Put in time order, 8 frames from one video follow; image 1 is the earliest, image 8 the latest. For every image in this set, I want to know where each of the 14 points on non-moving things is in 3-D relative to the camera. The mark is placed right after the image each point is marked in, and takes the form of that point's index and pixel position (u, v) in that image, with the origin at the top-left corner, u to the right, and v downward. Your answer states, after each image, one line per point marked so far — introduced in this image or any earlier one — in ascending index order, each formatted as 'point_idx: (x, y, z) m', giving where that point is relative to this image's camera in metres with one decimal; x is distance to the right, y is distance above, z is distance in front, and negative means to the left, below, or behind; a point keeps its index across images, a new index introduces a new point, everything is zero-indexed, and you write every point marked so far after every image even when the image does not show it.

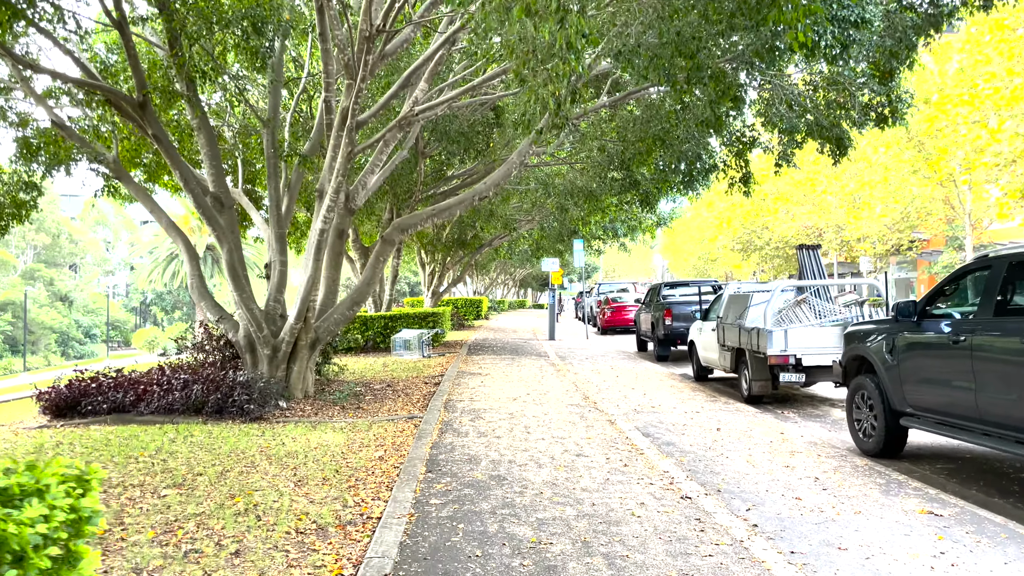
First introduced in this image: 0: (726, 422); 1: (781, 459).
0: (+2.1, -1.3, +8.1) m
1: (+2.1, -1.3, +6.4) m
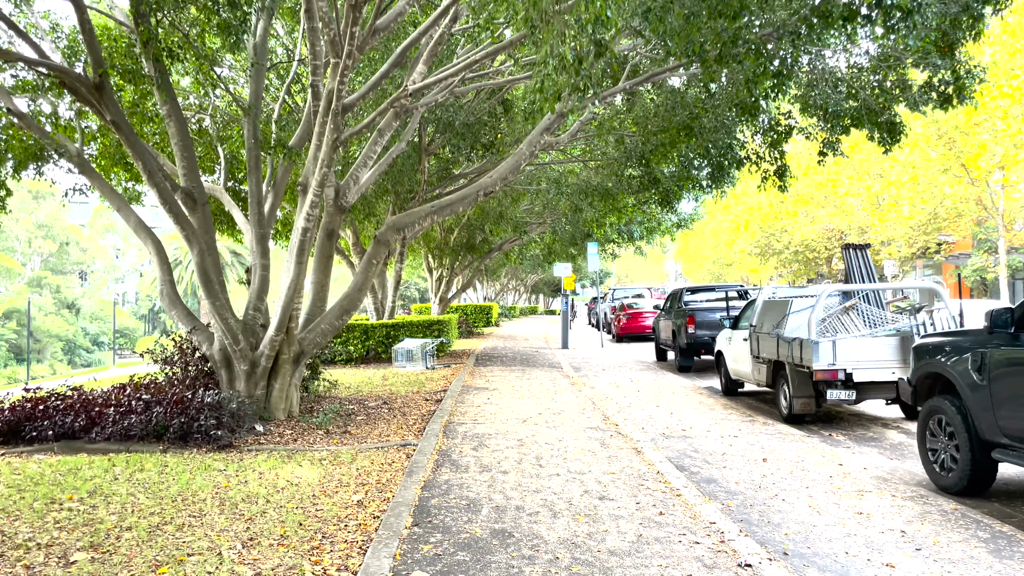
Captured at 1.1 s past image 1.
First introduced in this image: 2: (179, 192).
0: (+2.2, -1.4, +7.0) m
1: (+2.1, -1.4, +5.2) m
2: (-3.4, +1.0, +8.4) m
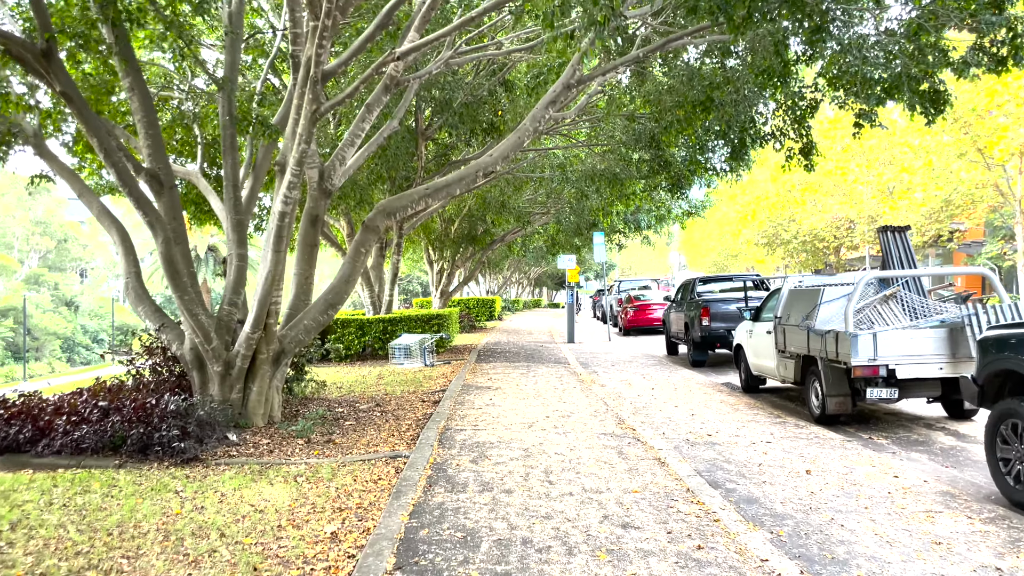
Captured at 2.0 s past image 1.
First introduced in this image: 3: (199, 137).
0: (+2.2, -1.3, +6.1) m
1: (+2.2, -1.3, +4.4) m
2: (-3.4, +1.0, +7.6) m
3: (-3.8, +1.9, +10.2) m
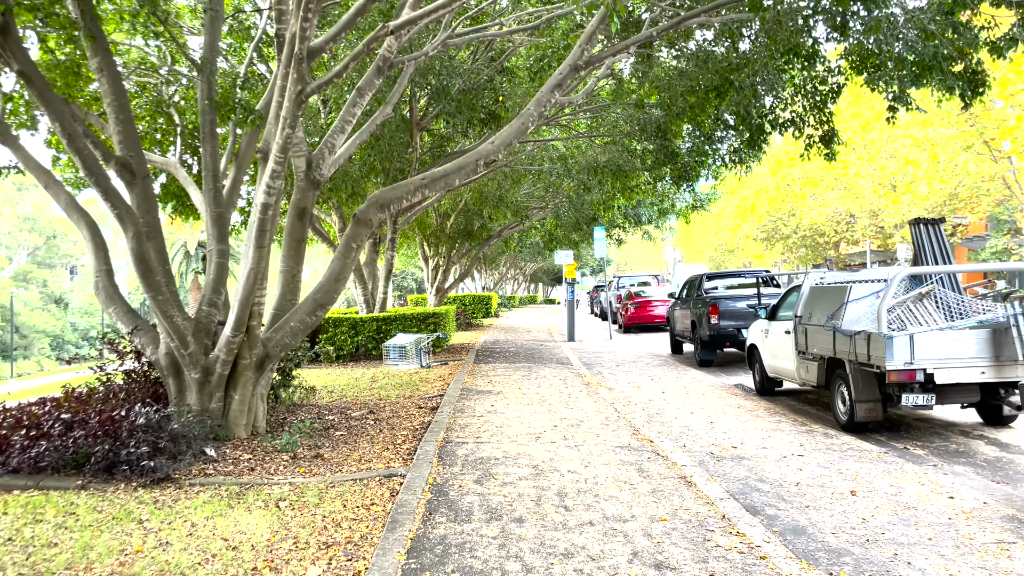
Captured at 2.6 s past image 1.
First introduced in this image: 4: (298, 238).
0: (+2.3, -1.3, +5.5) m
1: (+2.2, -1.3, +3.8) m
2: (-3.3, +1.0, +6.9) m
3: (-3.8, +1.9, +9.5) m
4: (-2.0, +0.5, +7.8) m
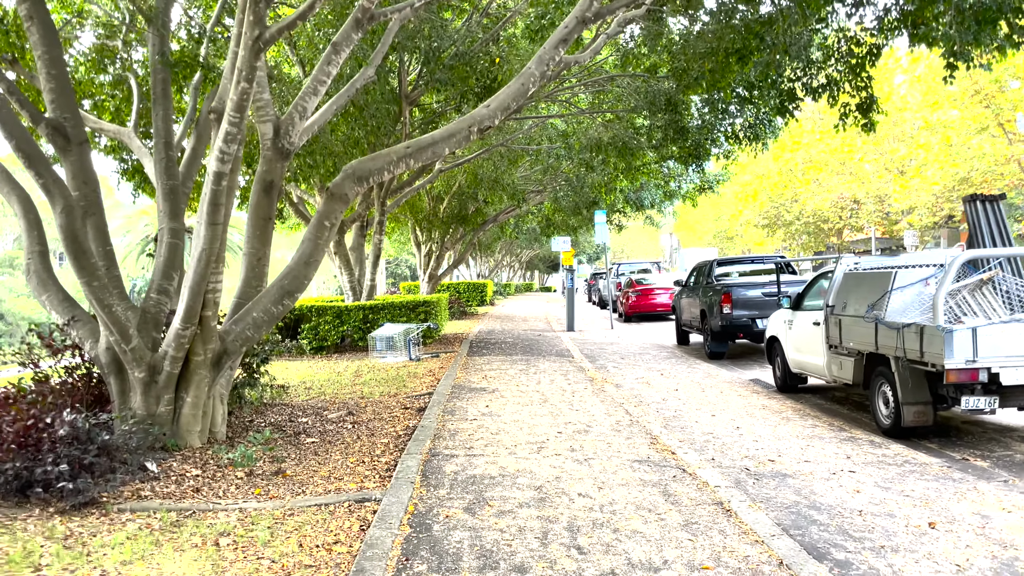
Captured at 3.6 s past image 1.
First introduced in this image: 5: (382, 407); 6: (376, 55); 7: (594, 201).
0: (+2.3, -1.2, +4.6) m
1: (+2.2, -1.2, +2.8) m
2: (-3.3, +1.2, +5.9) m
3: (-3.8, +2.0, +8.5) m
4: (-2.0, +0.6, +6.8) m
5: (-1.2, -1.1, +7.9) m
6: (-1.3, +2.3, +8.2) m
7: (+2.0, +2.1, +19.7) m
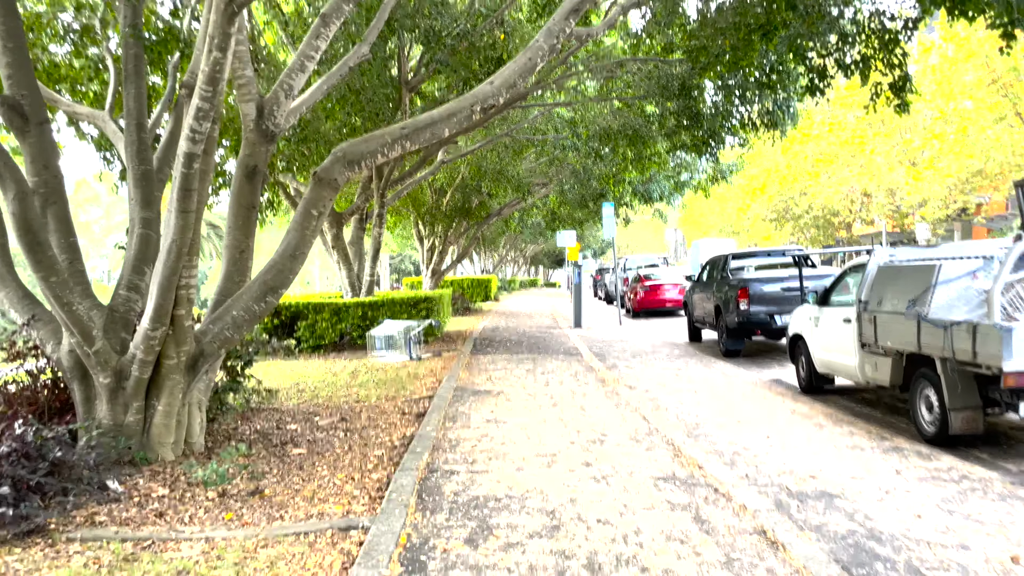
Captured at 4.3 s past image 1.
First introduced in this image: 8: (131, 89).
0: (+2.3, -1.1, +3.9) m
1: (+2.3, -1.2, +2.2) m
2: (-3.3, +1.2, +5.3) m
3: (-3.8, +2.1, +7.9) m
4: (-2.0, +0.6, +6.2) m
5: (-1.2, -1.1, +7.3) m
6: (-1.3, +2.3, +7.6) m
7: (+2.1, +2.2, +19.1) m
8: (-2.8, +1.5, +6.1) m
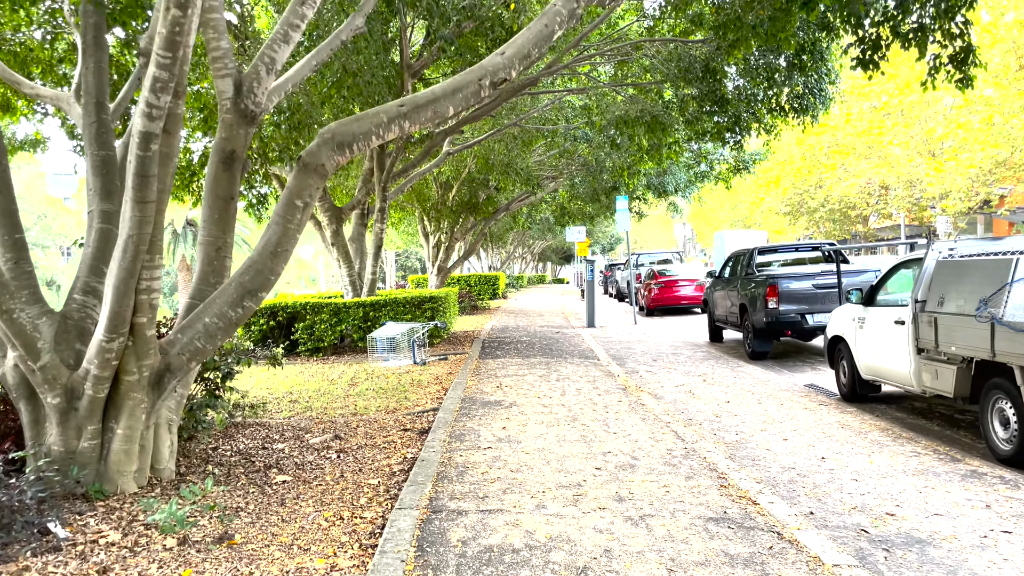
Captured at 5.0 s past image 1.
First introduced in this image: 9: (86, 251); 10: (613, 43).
0: (+2.4, -1.1, +3.1) m
1: (+2.3, -1.2, +1.4) m
2: (-3.2, +1.2, +4.5) m
3: (-3.7, +2.0, +7.1) m
4: (-1.9, +0.6, +5.5) m
5: (-1.1, -1.1, +6.5) m
6: (-1.2, +2.3, +6.8) m
7: (+2.3, +2.2, +18.3) m
8: (-2.7, +1.4, +5.3) m
9: (-2.6, +0.2, +5.1) m
10: (+1.6, +3.8, +12.9) m
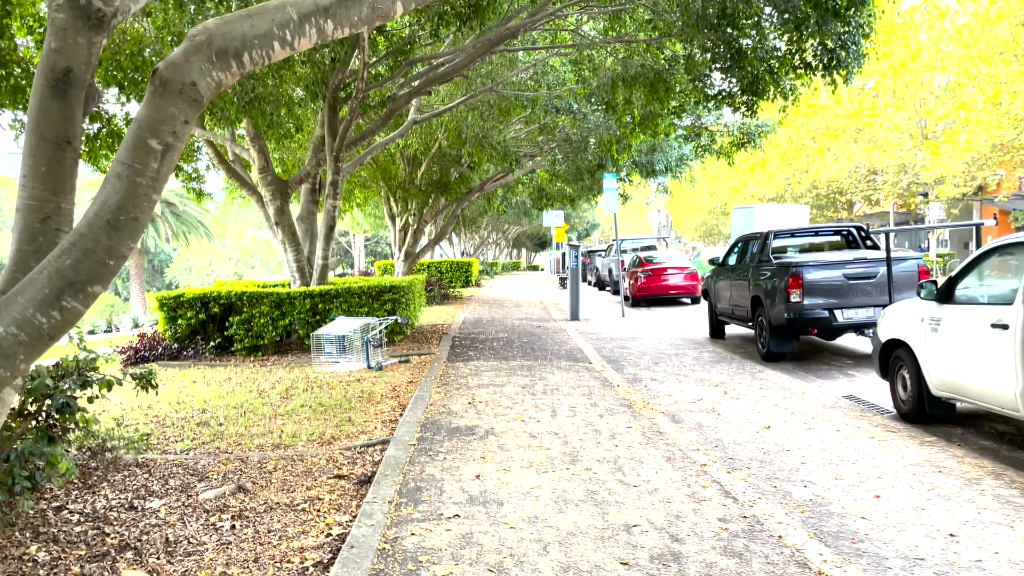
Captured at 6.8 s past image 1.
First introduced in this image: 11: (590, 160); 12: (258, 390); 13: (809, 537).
0: (+2.4, -1.2, +1.4) m
1: (+2.4, -1.2, -0.3) m
2: (-3.3, +1.2, +2.6) m
3: (-3.8, +2.1, +5.2) m
4: (-2.0, +0.7, +3.6) m
5: (-1.2, -1.0, +4.7) m
6: (-1.3, +2.4, +4.9) m
7: (+1.8, +2.5, +16.5) m
8: (-2.8, +1.5, +3.4) m
9: (-2.7, +0.3, +3.2) m
10: (+1.3, +3.9, +11.1) m
11: (+1.5, +2.5, +16.1) m
12: (-2.3, -0.9, +7.4) m
13: (+1.2, -1.0, +3.5) m
